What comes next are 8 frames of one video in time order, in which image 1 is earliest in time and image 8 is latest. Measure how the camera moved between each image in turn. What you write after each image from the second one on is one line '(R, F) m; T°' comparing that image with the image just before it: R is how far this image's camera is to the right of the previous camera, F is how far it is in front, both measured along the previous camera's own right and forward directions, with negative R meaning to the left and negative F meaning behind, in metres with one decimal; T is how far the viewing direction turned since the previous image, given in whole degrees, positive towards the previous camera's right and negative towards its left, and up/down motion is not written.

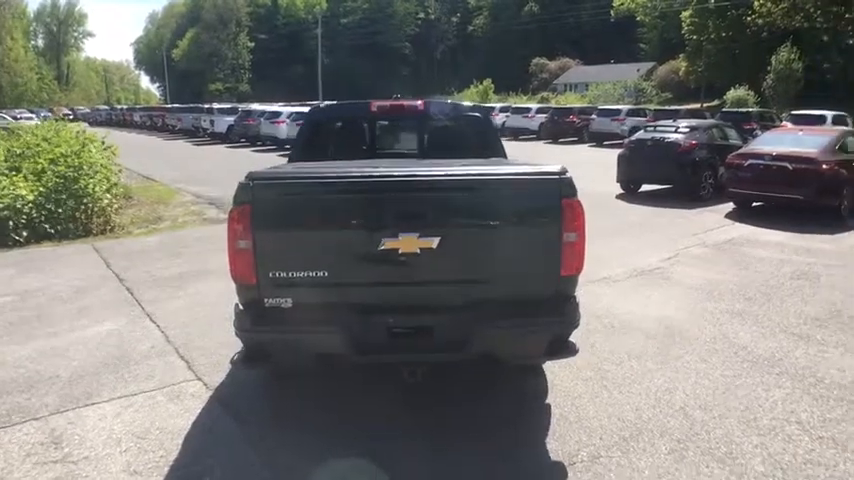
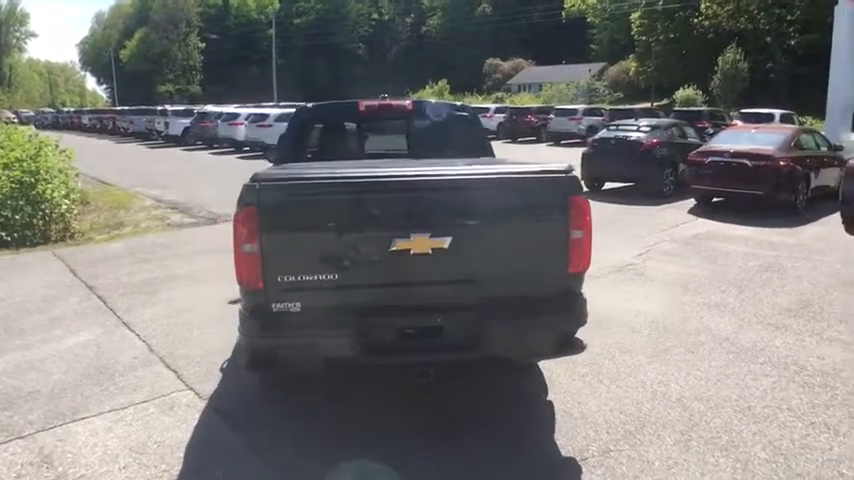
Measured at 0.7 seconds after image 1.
(-0.4, 0.0) m; +4°
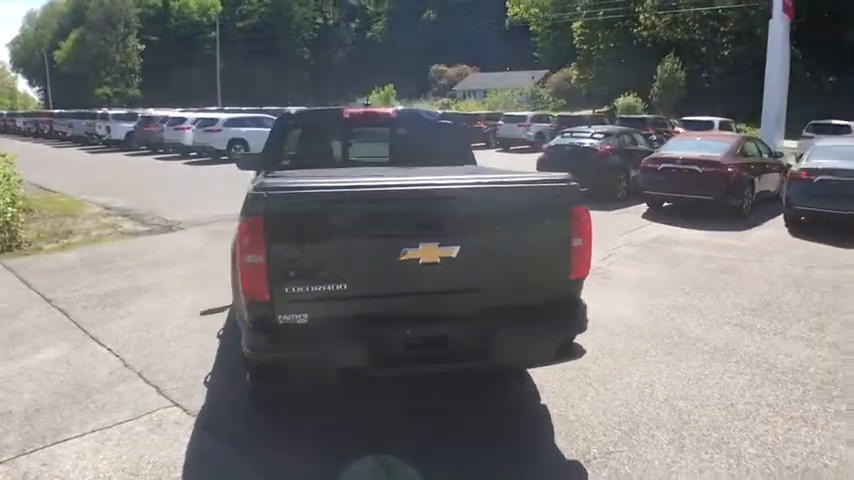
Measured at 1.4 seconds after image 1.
(-0.4, 0.0) m; +5°
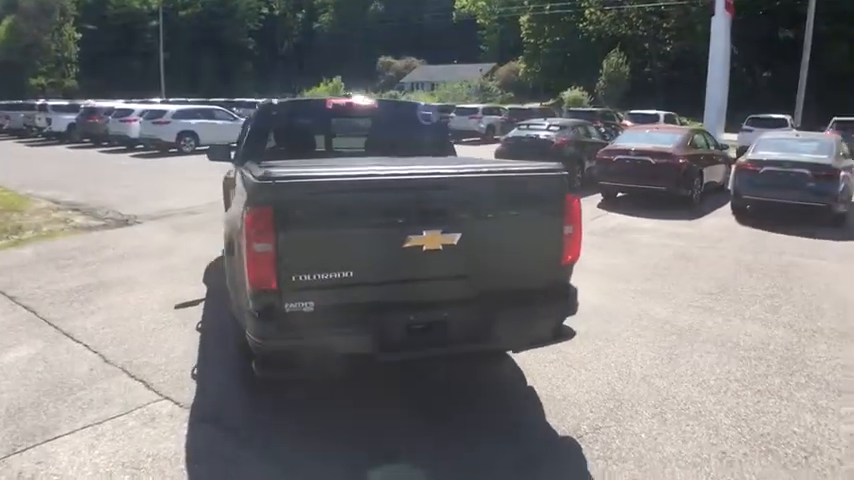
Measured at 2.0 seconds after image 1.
(-0.4, -0.1) m; +5°
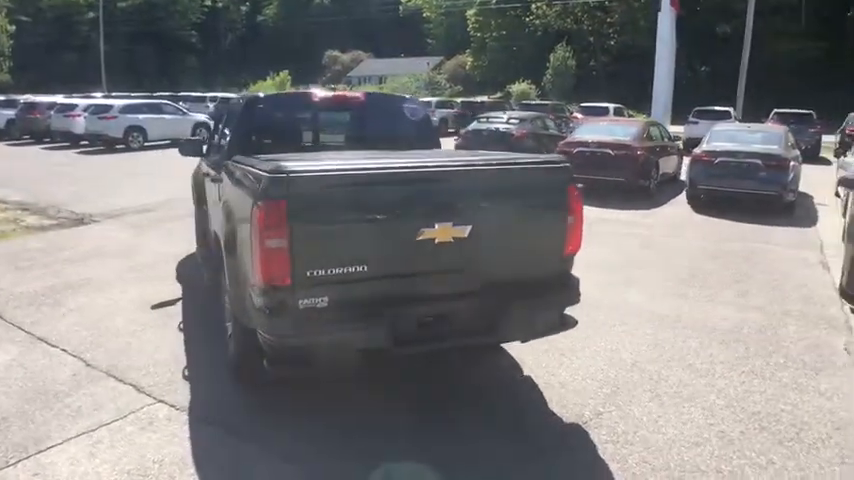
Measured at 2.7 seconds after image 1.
(-0.4, 0.0) m; +5°
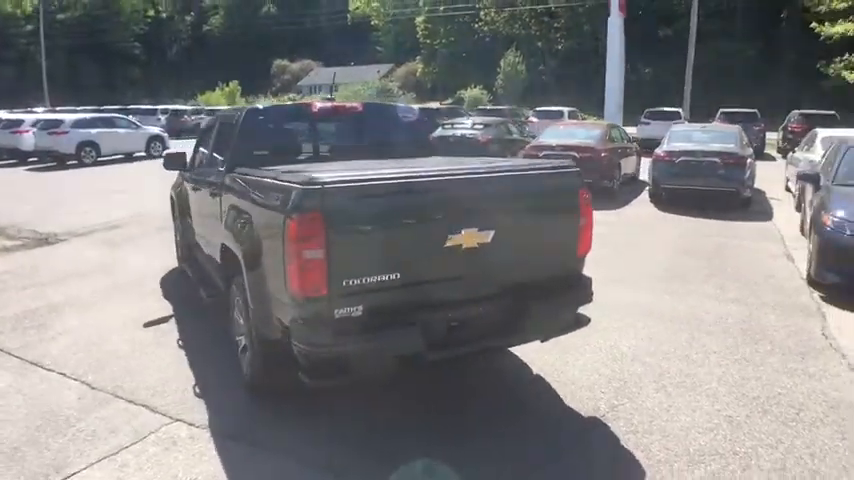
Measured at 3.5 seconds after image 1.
(-0.5, -0.1) m; +5°
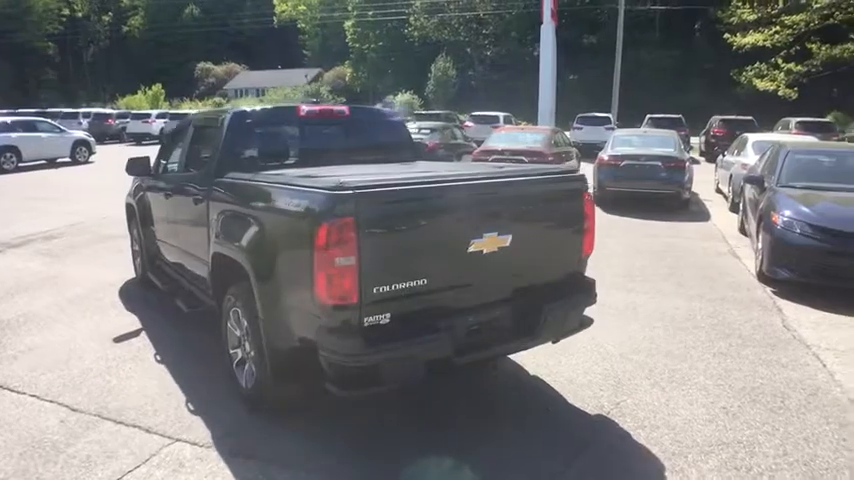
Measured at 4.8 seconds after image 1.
(-0.6, +0.1) m; +7°
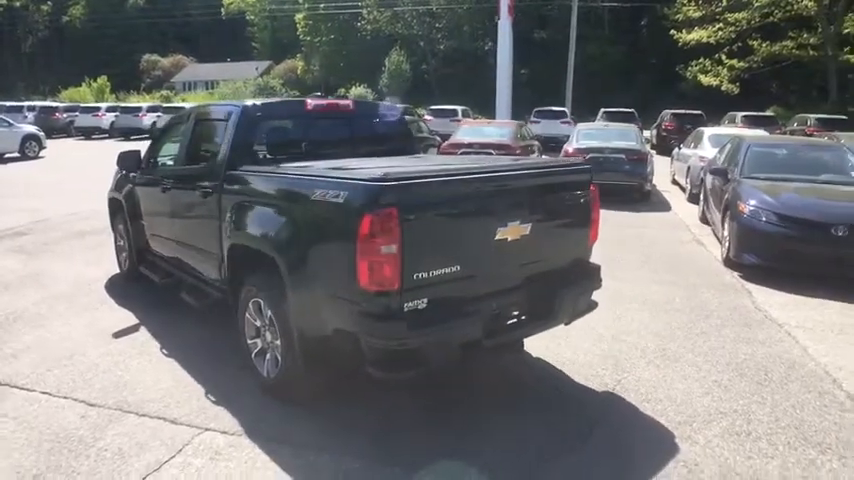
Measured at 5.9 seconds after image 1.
(-0.6, -0.1) m; +5°
